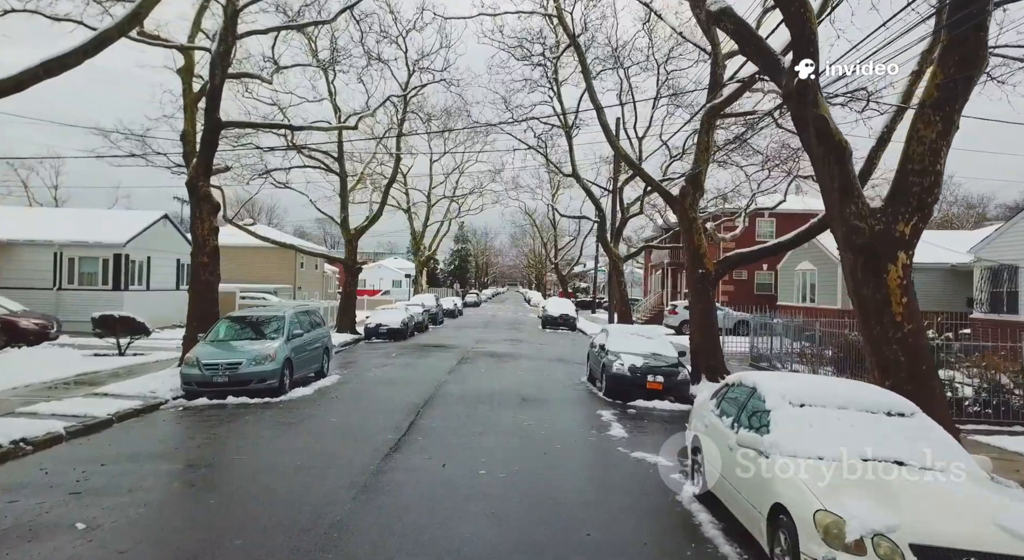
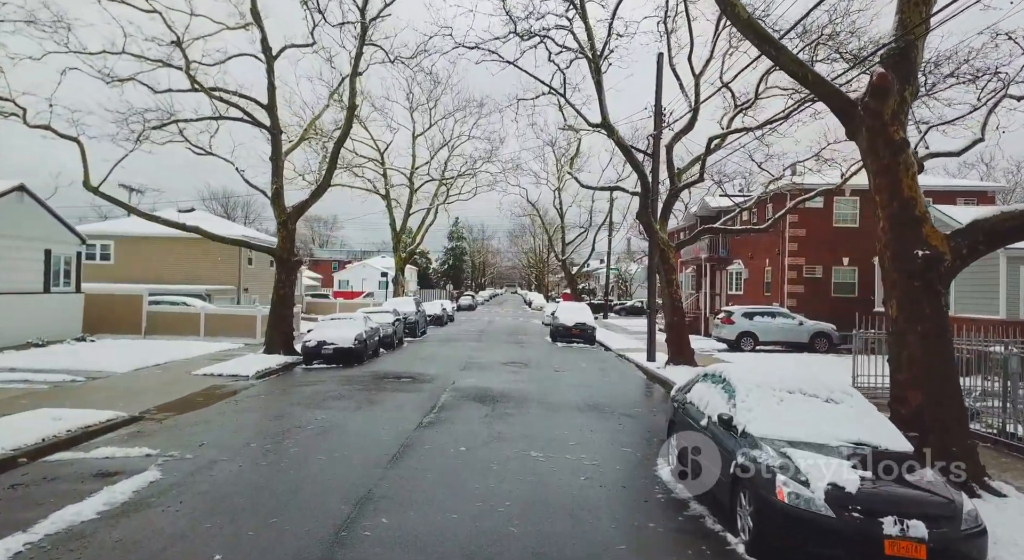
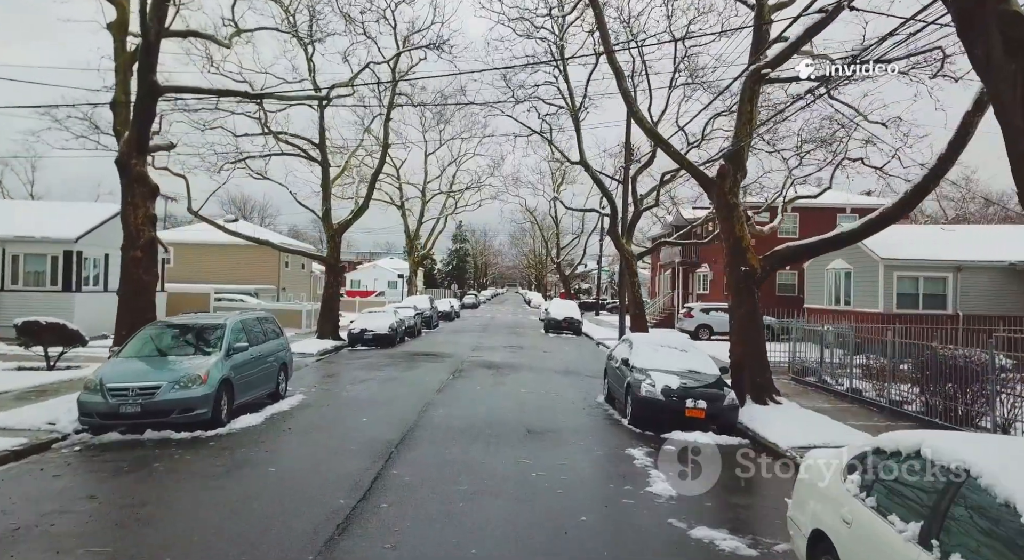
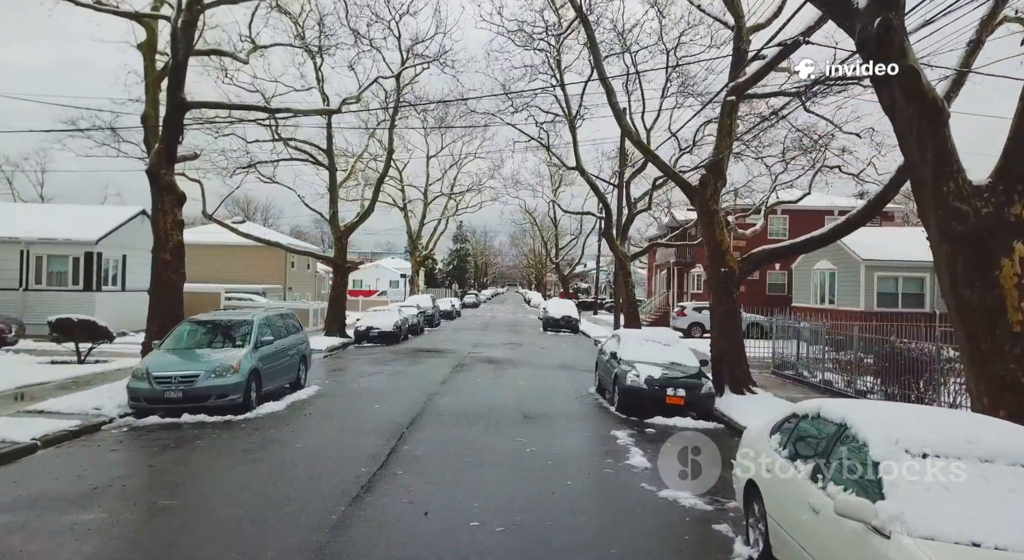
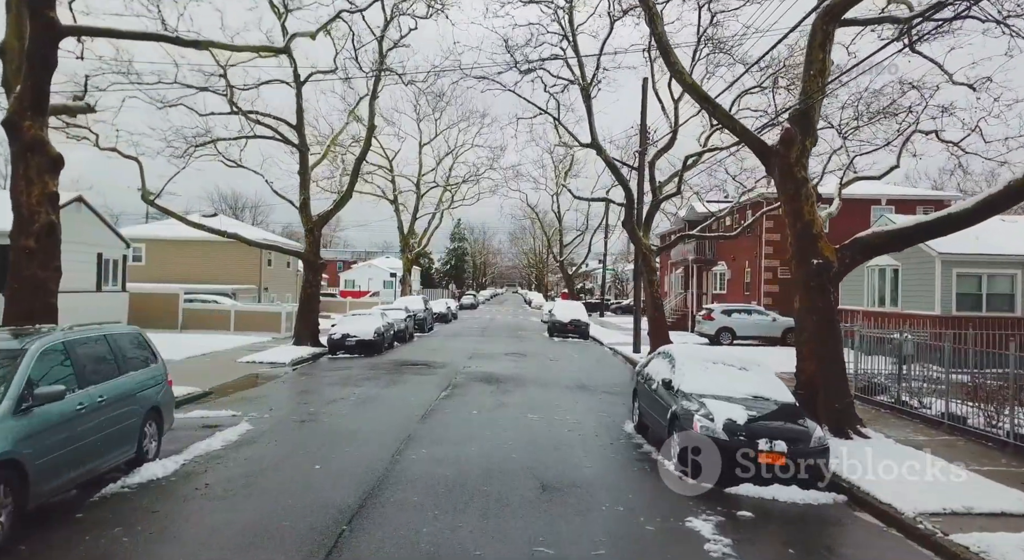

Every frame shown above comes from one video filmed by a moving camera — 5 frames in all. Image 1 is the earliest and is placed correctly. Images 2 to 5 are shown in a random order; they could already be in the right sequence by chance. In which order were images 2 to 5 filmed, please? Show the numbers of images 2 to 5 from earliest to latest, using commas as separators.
4, 3, 5, 2
